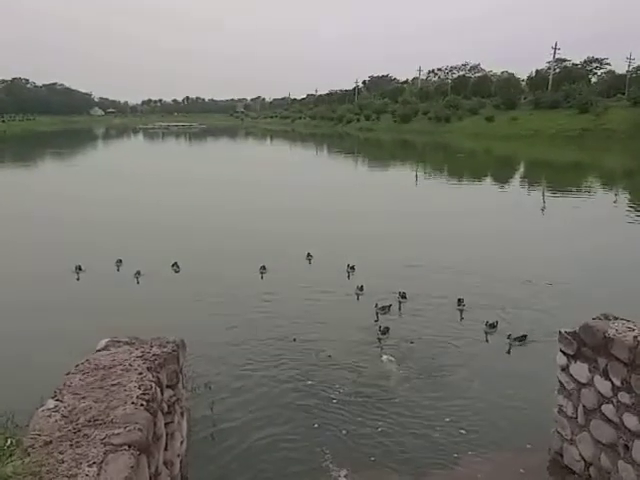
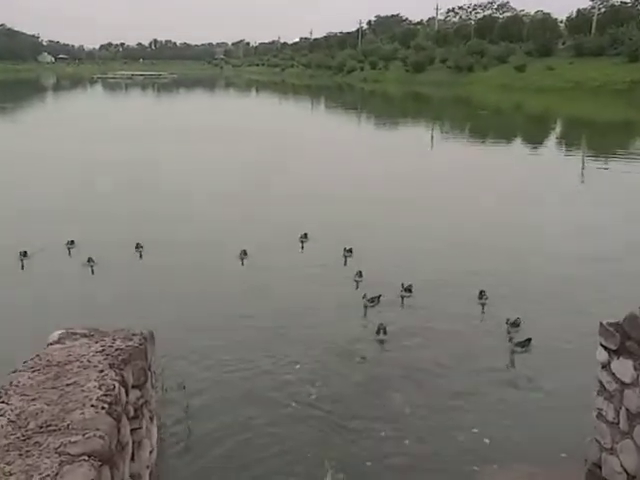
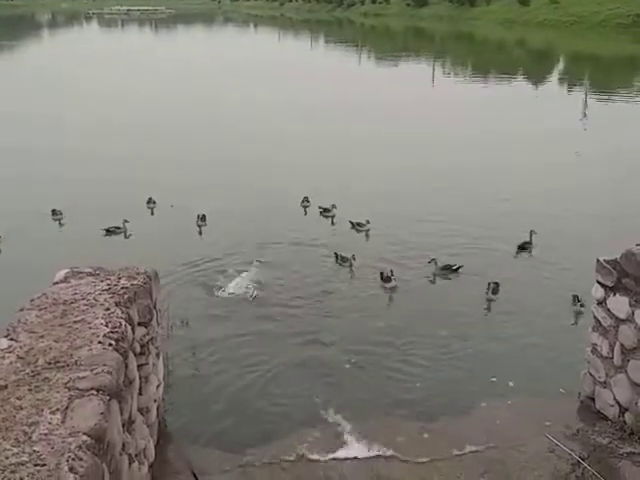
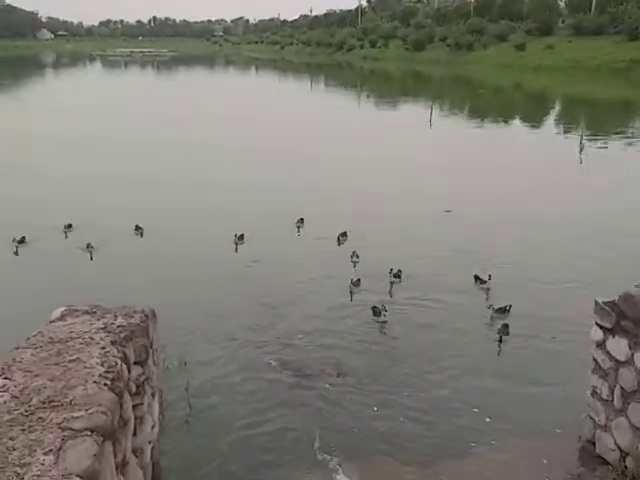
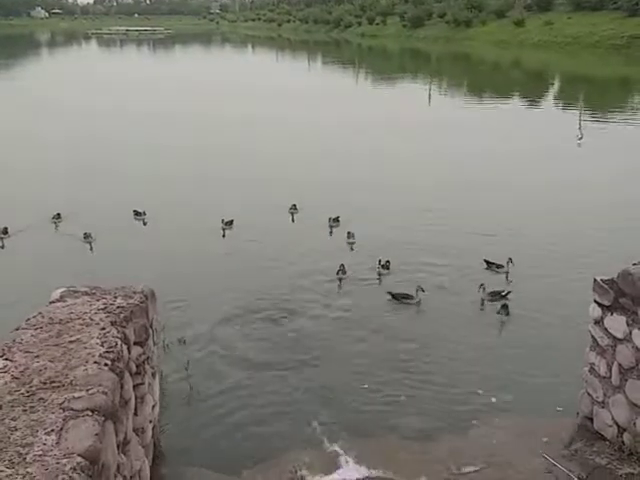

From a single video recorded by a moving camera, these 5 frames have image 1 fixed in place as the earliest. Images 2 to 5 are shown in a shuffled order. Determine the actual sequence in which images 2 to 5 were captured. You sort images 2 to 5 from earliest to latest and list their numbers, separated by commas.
2, 4, 5, 3
